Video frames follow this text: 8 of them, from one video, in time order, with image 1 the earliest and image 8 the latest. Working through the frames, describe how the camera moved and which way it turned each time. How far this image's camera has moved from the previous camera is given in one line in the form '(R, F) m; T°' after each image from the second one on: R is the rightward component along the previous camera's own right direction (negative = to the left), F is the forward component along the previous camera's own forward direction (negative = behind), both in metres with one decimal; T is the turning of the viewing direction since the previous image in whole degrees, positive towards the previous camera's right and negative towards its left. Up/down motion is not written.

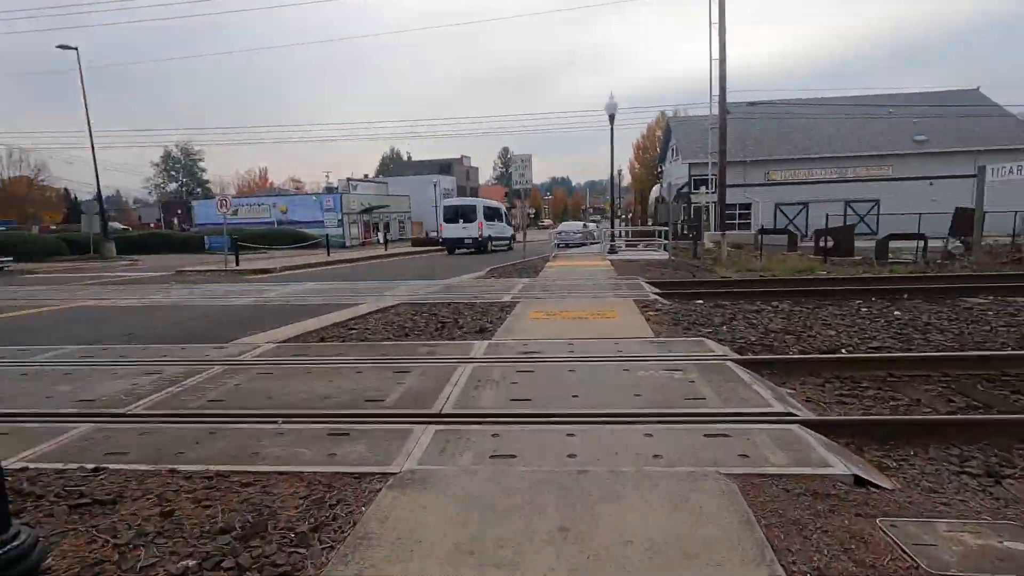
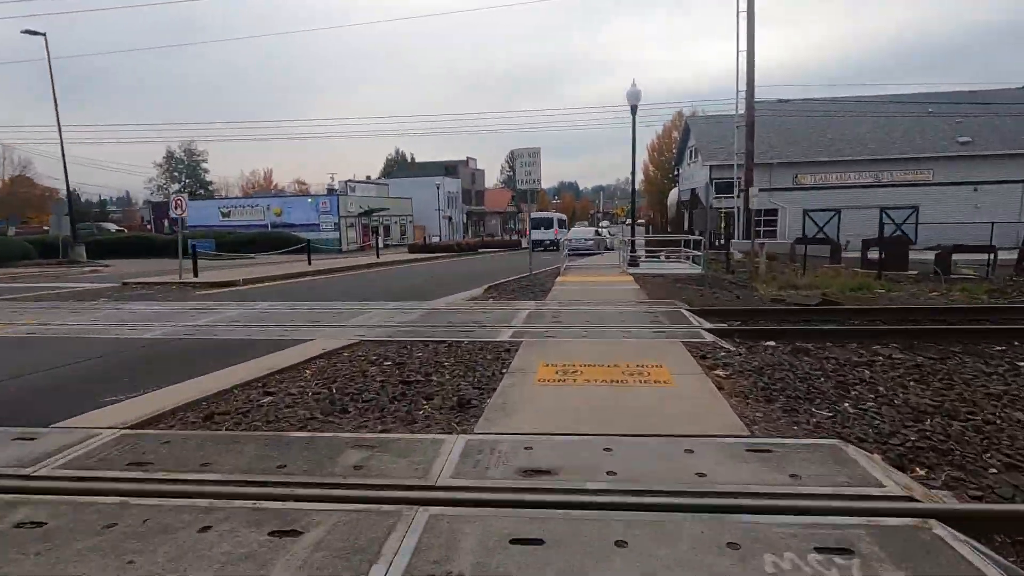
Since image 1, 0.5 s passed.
(+0.1, +2.6) m; -1°
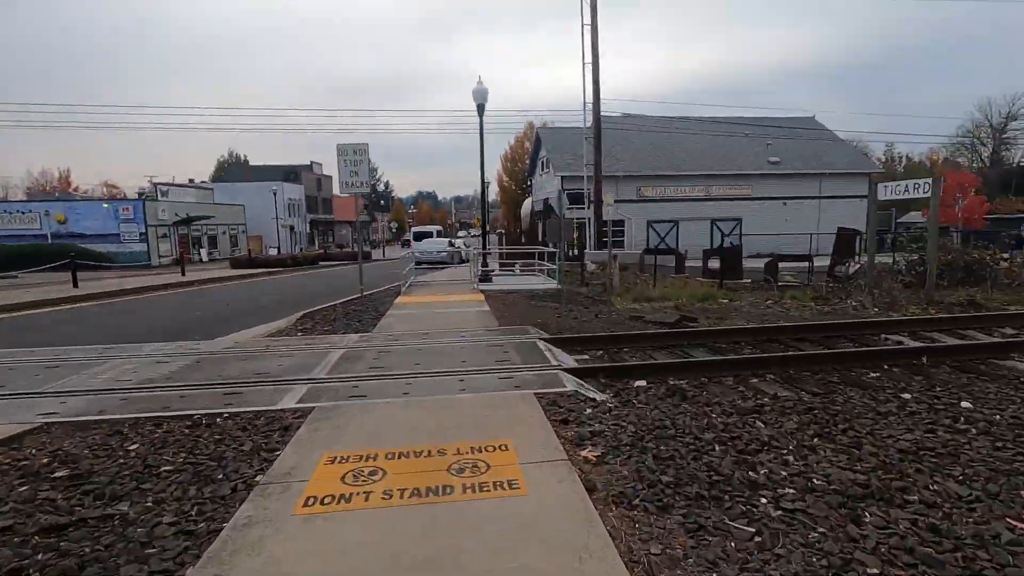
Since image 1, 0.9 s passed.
(+0.6, +1.8) m; +15°
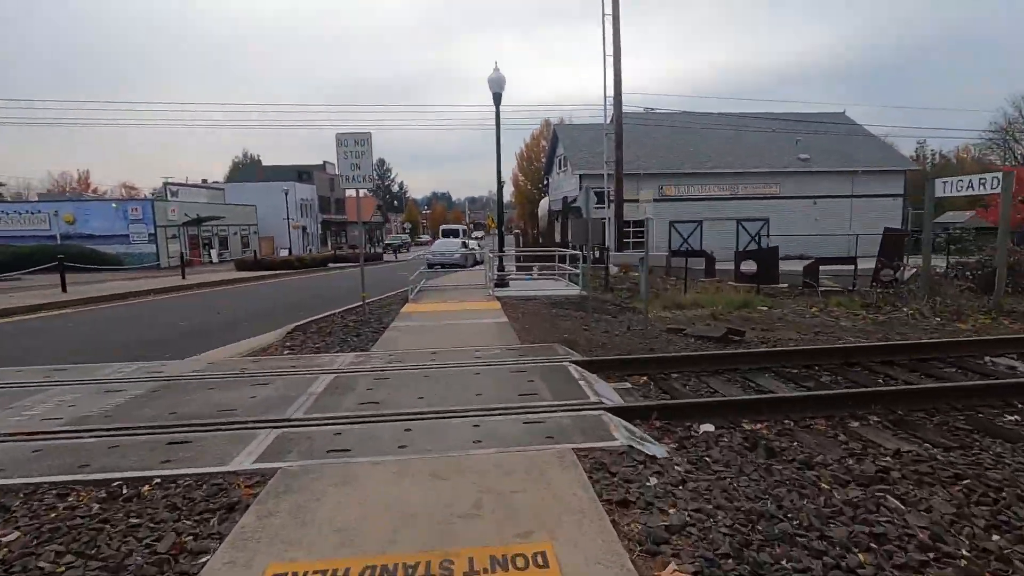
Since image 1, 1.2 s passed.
(-0.1, +1.3) m; -1°
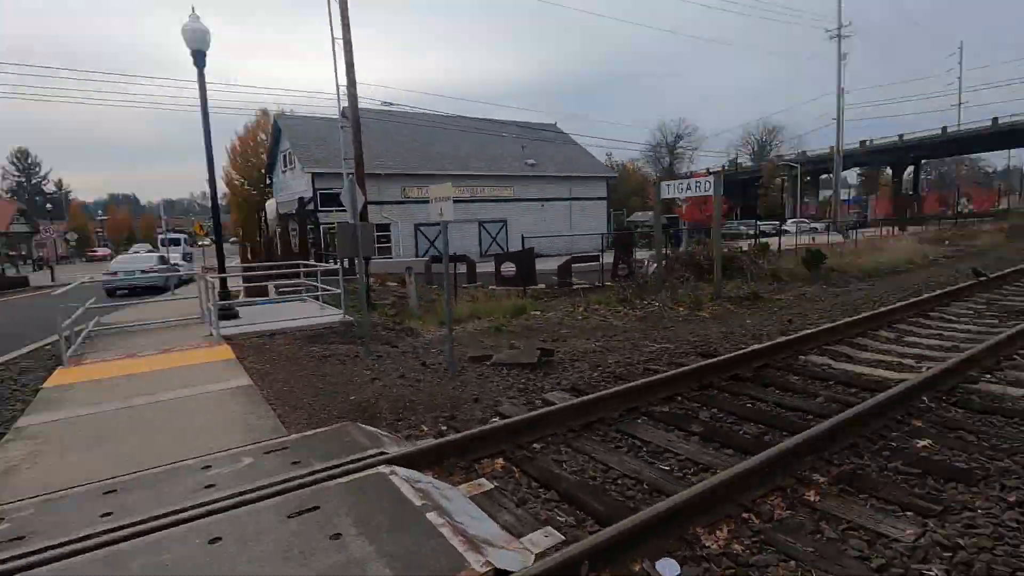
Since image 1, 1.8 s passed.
(-0.2, +2.4) m; +28°
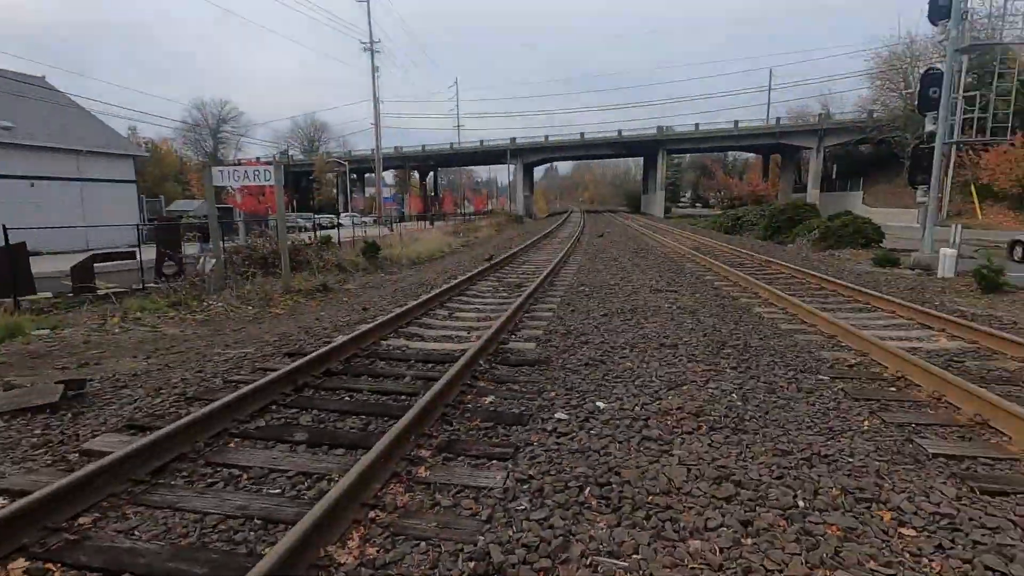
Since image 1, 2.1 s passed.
(-0.1, +0.4) m; +45°
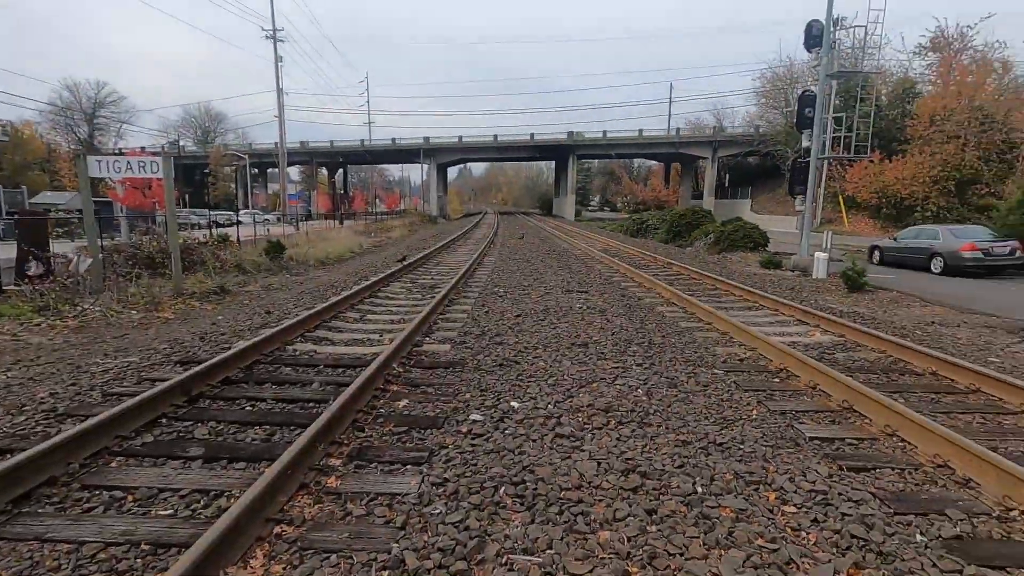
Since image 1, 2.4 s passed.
(0.0, 0.0) m; +9°
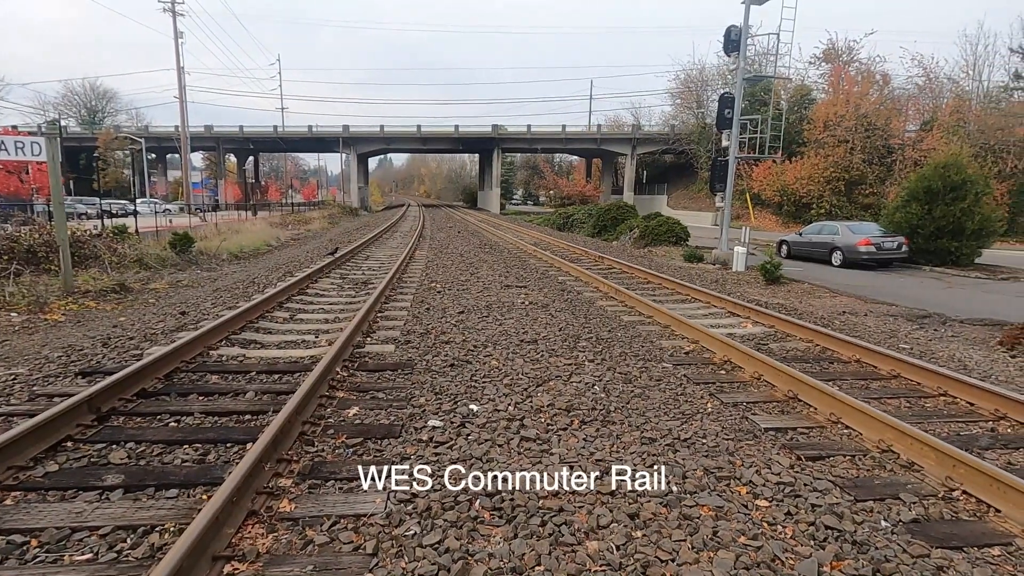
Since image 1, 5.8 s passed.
(-0.3, +0.2) m; +8°
